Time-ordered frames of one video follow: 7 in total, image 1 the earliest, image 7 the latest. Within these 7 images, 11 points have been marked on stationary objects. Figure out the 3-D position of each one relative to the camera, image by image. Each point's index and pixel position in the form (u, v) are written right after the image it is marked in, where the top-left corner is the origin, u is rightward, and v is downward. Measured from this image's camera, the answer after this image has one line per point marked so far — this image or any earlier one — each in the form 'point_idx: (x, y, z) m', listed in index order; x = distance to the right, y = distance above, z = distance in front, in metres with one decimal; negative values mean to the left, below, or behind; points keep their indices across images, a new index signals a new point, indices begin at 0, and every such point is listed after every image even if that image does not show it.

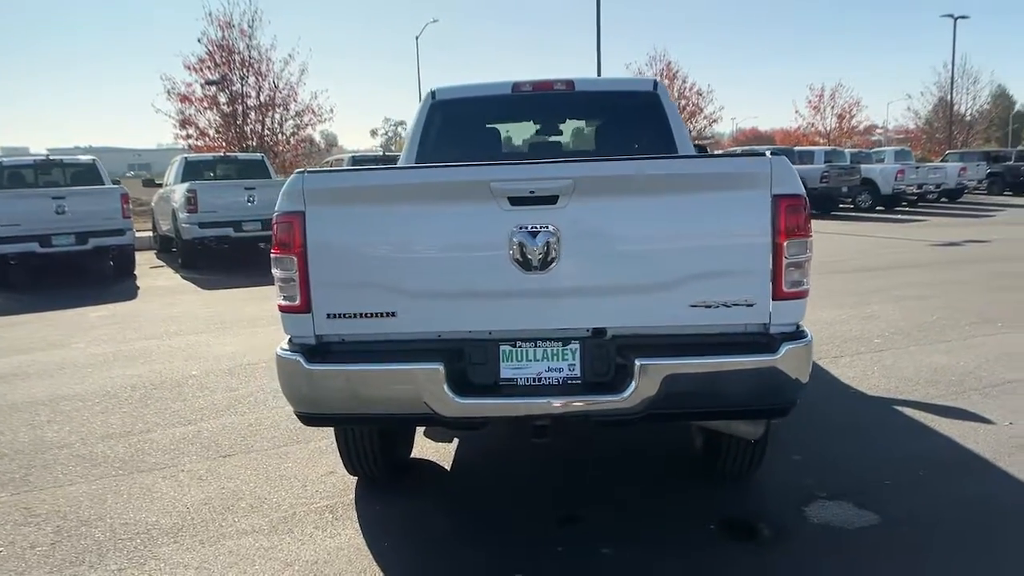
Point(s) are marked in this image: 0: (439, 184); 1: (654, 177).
0: (-0.3, +0.4, +3.4) m
1: (+0.6, +0.4, +3.4) m
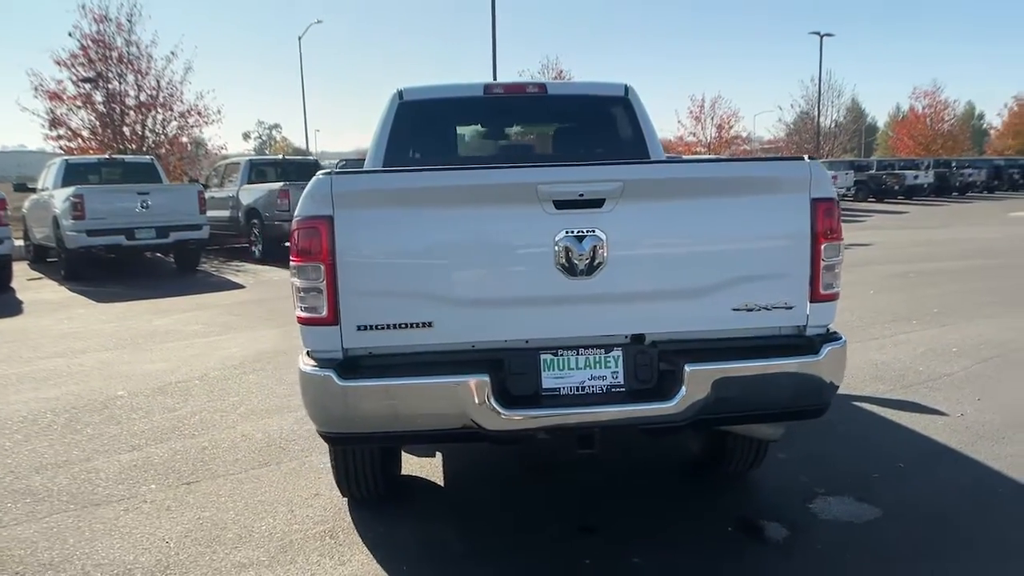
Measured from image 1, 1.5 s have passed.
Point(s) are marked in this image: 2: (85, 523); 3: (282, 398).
0: (-0.1, +0.4, +3.2) m
1: (+0.8, +0.4, +3.3) m
2: (-2.2, -1.2, +4.4) m
3: (-1.8, -0.9, +6.5) m
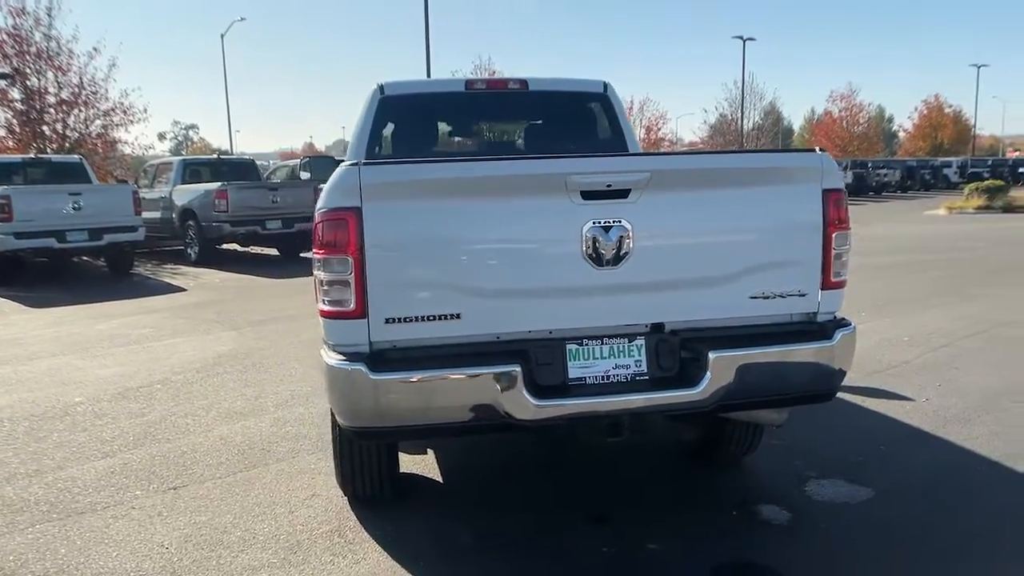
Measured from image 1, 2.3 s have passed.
0: (0.0, +0.4, +3.3) m
1: (+0.9, +0.5, +3.4) m
2: (-2.2, -1.2, +4.2) m
3: (-1.9, -0.8, +6.4) m
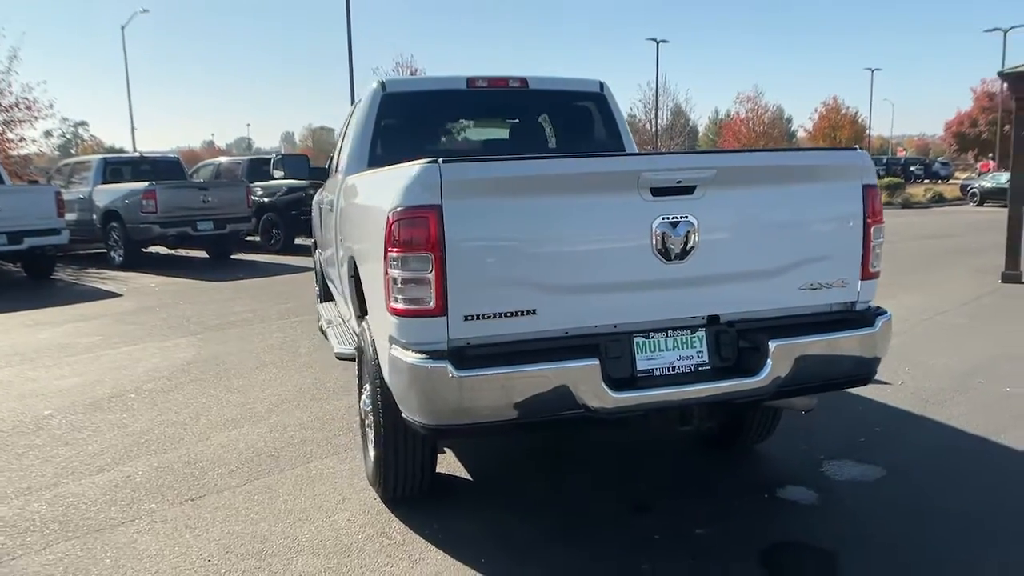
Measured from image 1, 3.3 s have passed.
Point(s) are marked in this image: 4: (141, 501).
0: (+0.3, +0.4, +3.3) m
1: (+1.1, +0.5, +3.6) m
2: (-2.0, -1.2, +4.0) m
3: (-2.0, -0.9, +6.2) m
4: (-2.0, -1.1, +4.6) m
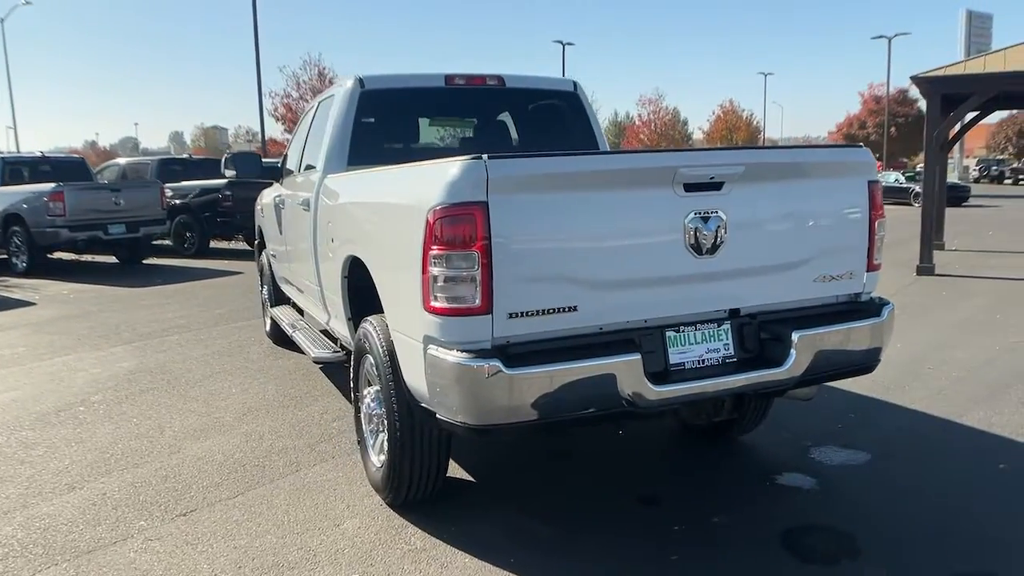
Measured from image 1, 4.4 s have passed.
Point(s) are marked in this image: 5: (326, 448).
0: (+0.4, +0.5, +3.3) m
1: (+1.2, +0.5, +3.7) m
2: (-1.8, -1.3, +3.7) m
3: (-2.1, -0.9, +5.9) m
4: (-2.0, -1.2, +4.3) m
5: (-1.1, -1.0, +5.2) m
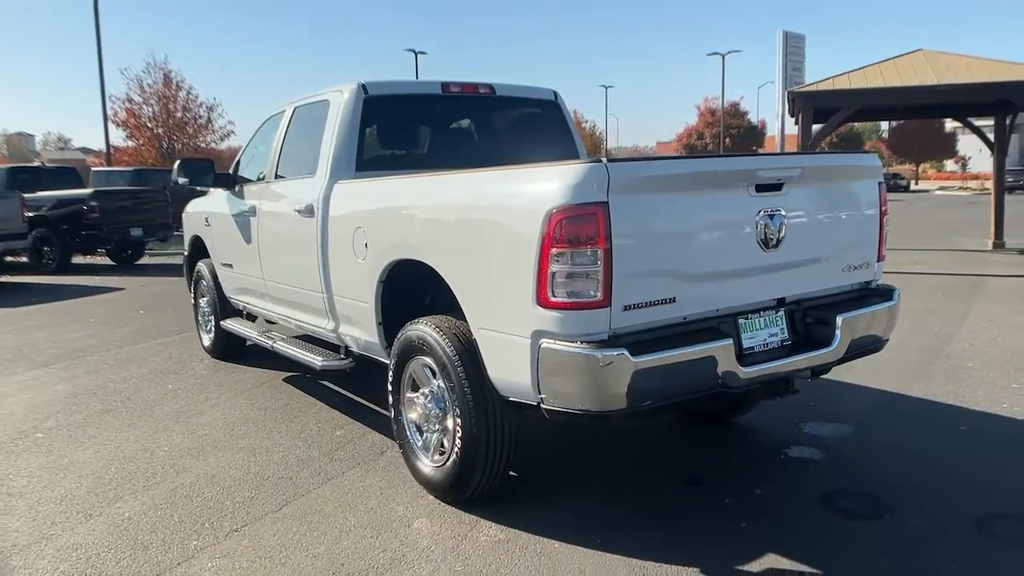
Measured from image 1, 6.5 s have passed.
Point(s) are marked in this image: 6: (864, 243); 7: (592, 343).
0: (+0.8, +0.5, +3.6) m
1: (+1.6, +0.6, +4.1) m
2: (-1.4, -1.3, +3.6) m
3: (-2.1, -1.0, +5.7) m
4: (-1.6, -1.2, +4.1) m
5: (-1.0, -1.0, +5.1) m
6: (+1.8, +0.2, +4.4) m
7: (+0.3, -0.2, +3.4) m
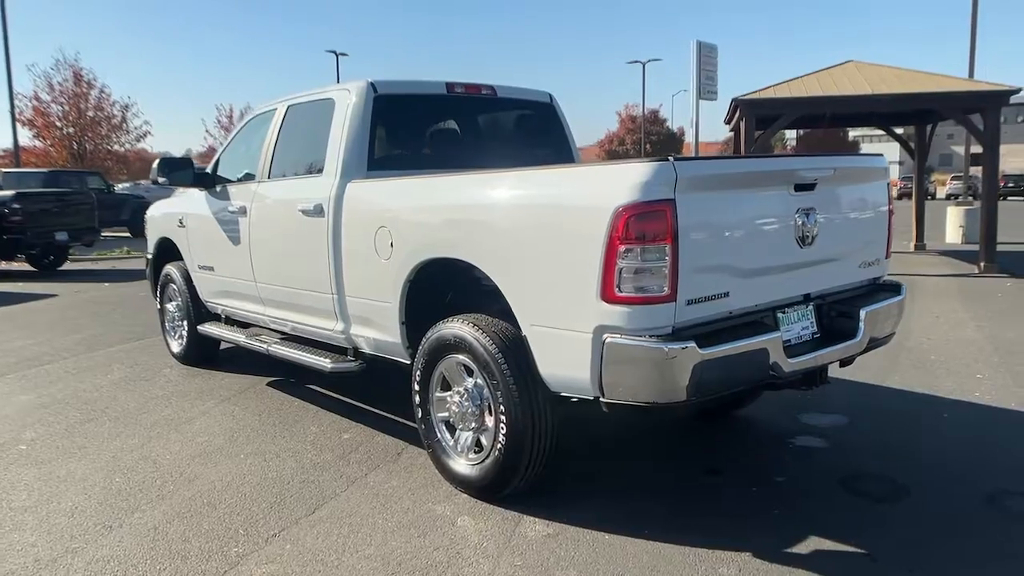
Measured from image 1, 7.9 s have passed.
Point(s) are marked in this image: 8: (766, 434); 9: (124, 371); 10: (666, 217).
0: (+1.1, +0.5, +3.8) m
1: (+1.7, +0.6, +4.4) m
2: (-1.1, -1.3, +3.5) m
3: (-2.1, -1.0, +5.5) m
4: (-1.4, -1.2, +4.0) m
5: (-0.9, -1.0, +5.1) m
6: (+2.0, +0.3, +4.6) m
7: (+0.6, -0.2, +3.5) m
8: (+1.6, -0.9, +5.3) m
9: (-3.4, -0.7, +7.4) m
10: (+0.6, +0.3, +3.4) m
